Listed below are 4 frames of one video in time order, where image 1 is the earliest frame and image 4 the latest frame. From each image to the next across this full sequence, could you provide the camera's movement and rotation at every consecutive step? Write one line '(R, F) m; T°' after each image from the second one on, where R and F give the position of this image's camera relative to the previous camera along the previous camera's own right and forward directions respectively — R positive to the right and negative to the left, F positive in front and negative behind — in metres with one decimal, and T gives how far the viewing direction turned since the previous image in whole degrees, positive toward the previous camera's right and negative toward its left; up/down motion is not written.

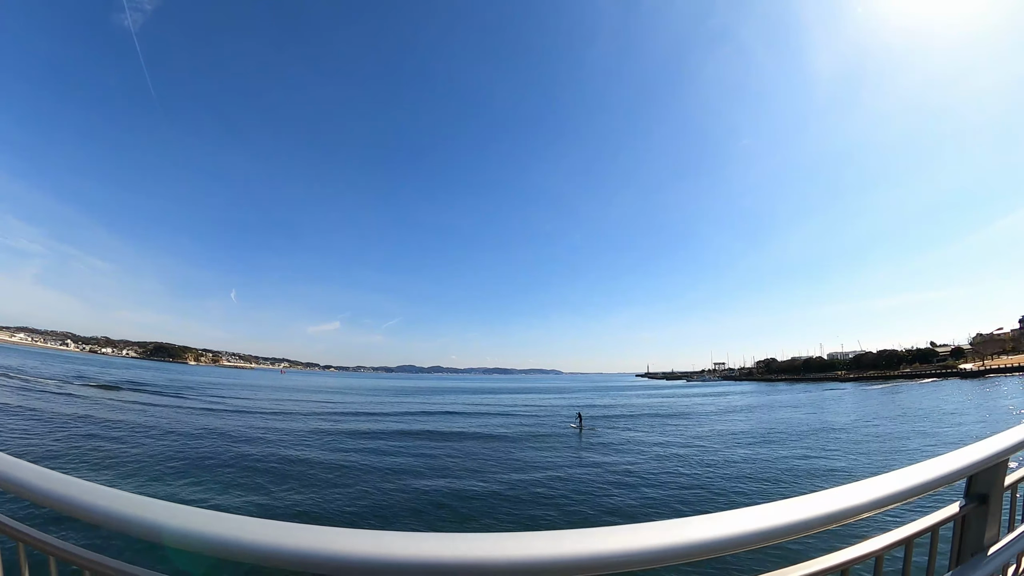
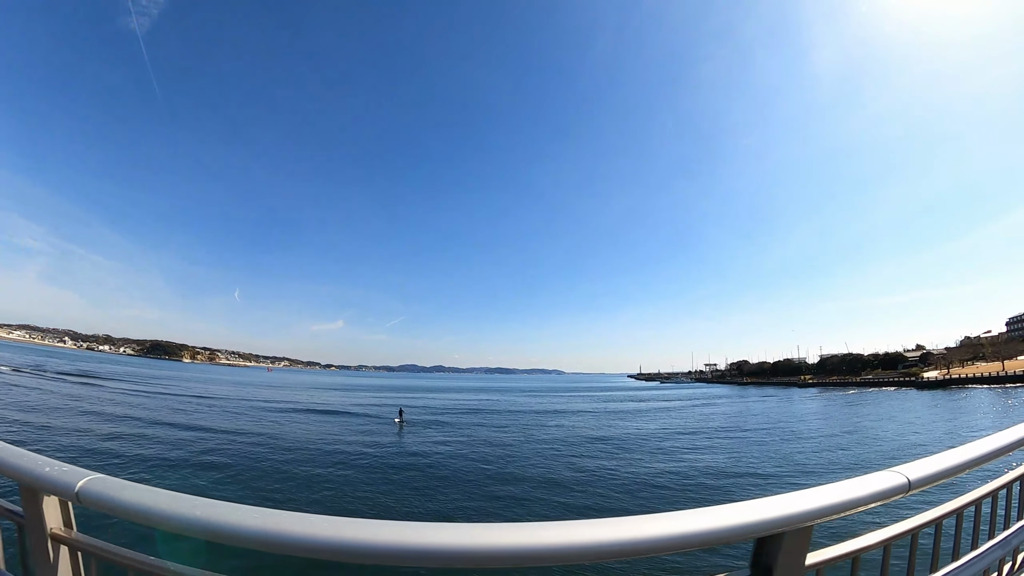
(+1.2, -0.3) m; 0°
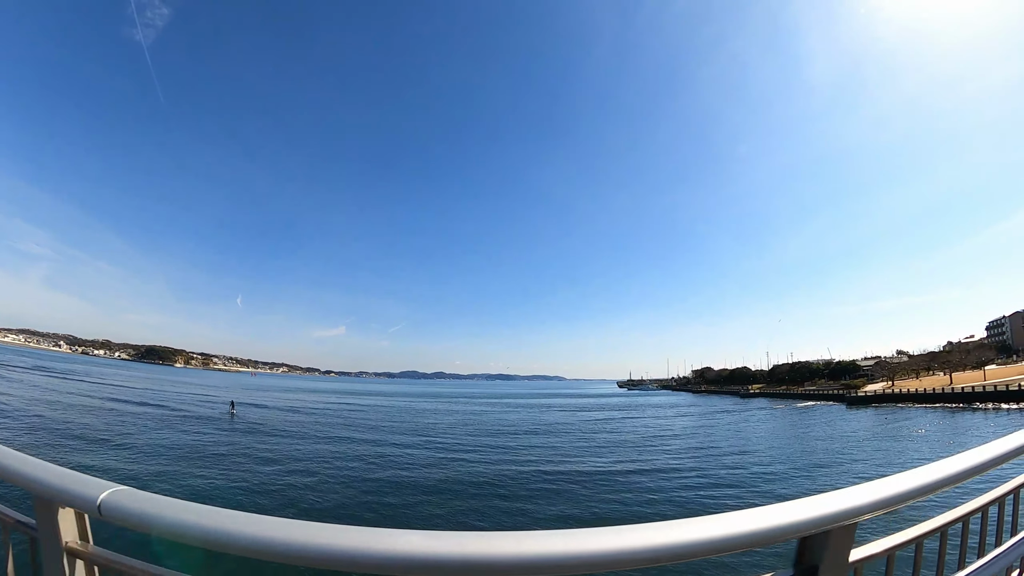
(+1.5, -0.5) m; 0°
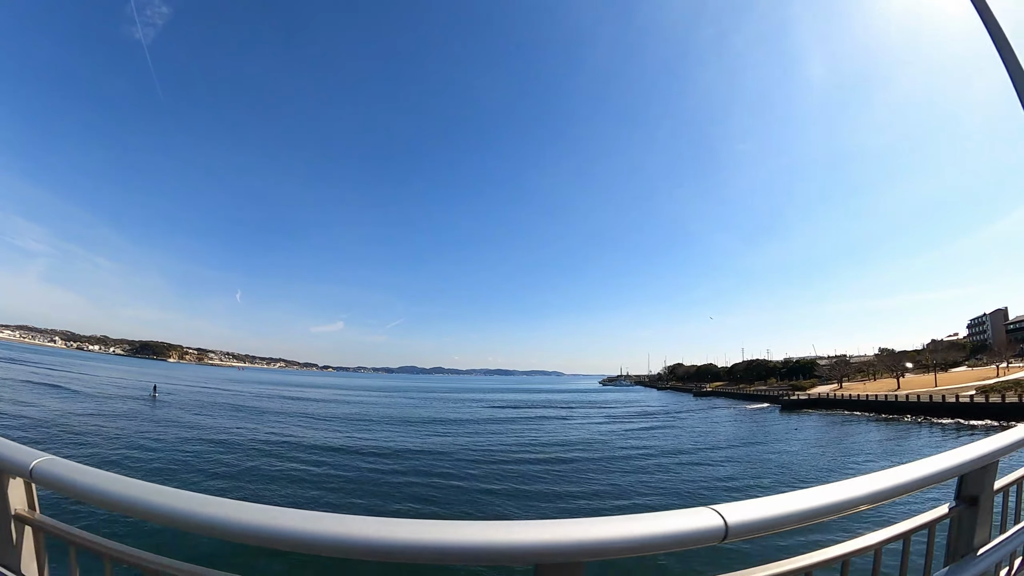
(+1.1, -0.4) m; 0°
